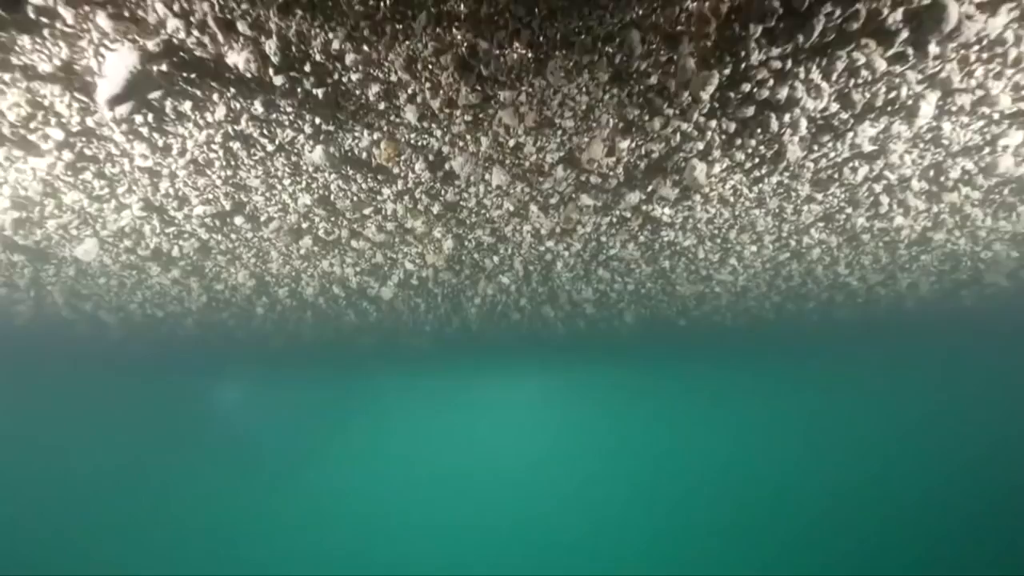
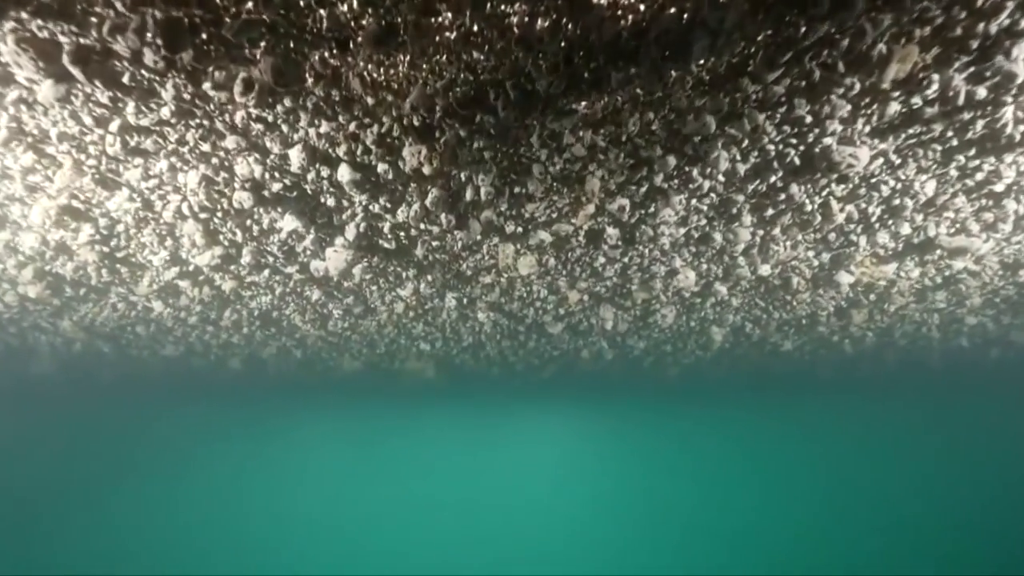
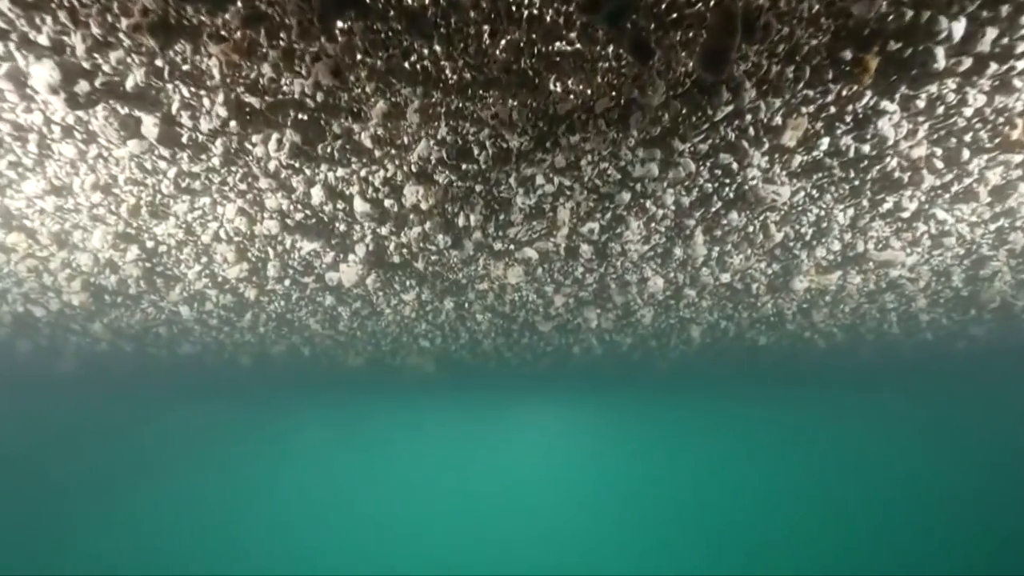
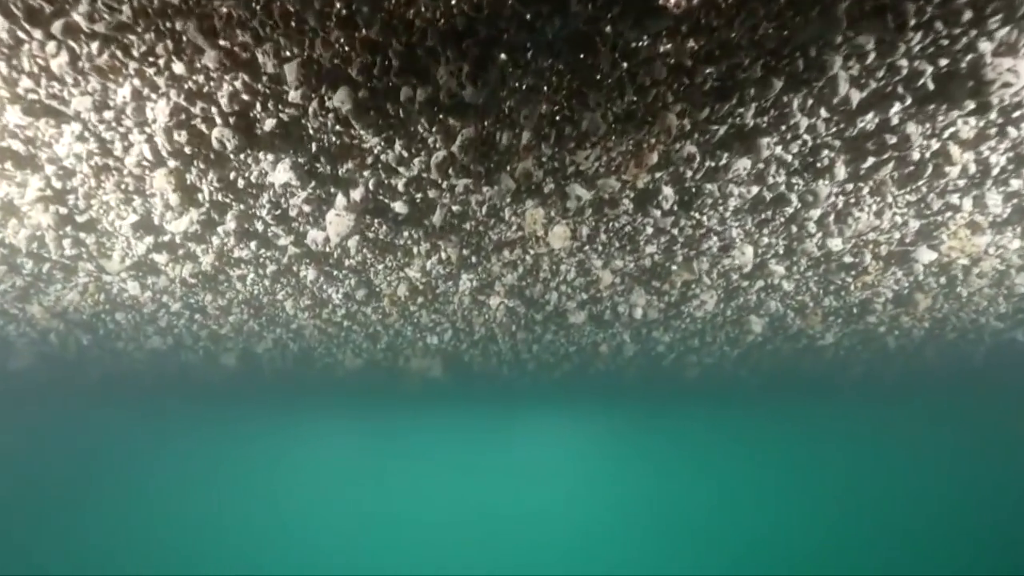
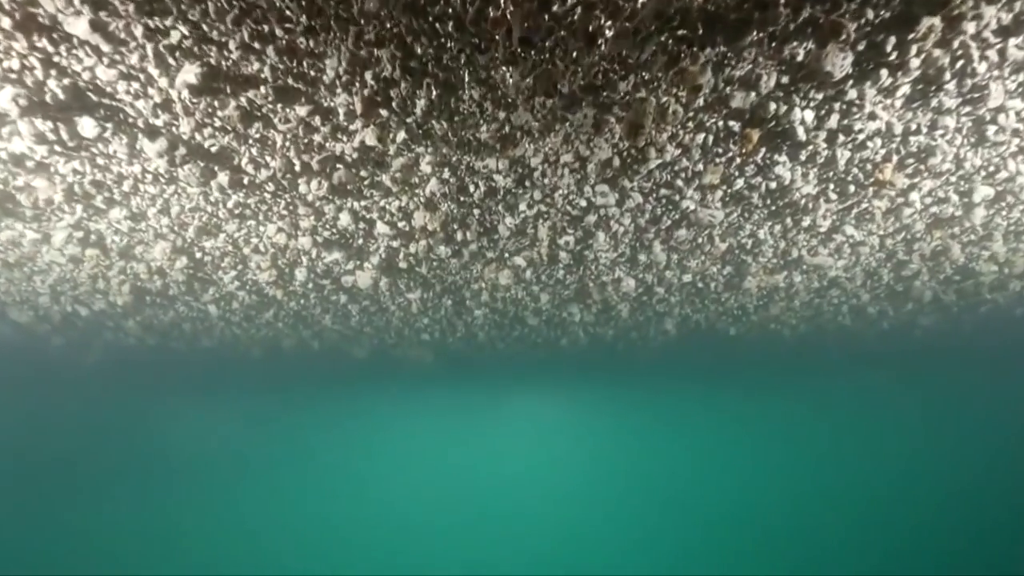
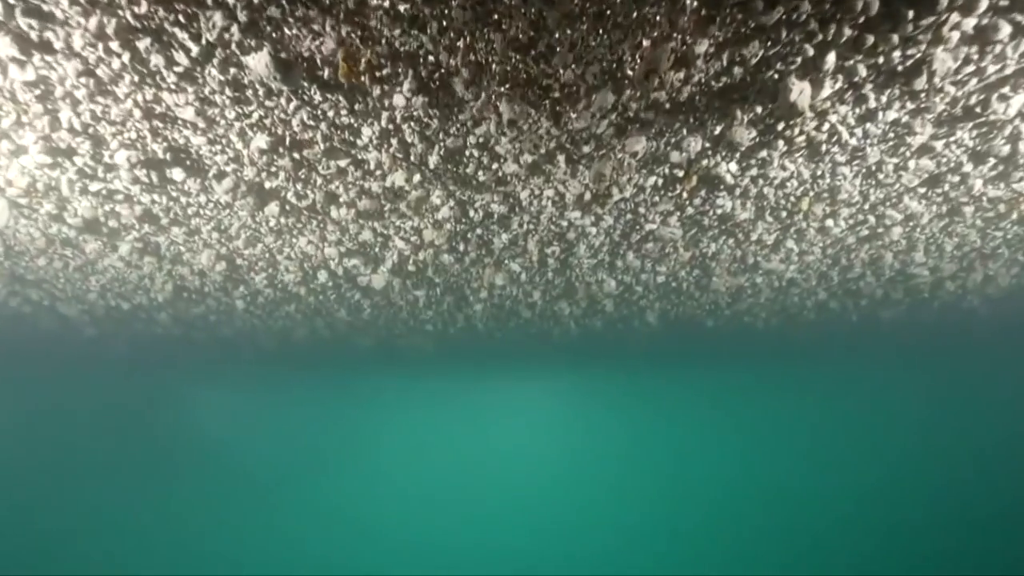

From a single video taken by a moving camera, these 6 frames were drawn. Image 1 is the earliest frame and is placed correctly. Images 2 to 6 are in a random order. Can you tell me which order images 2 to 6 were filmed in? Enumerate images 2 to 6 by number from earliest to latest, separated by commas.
6, 5, 3, 2, 4
